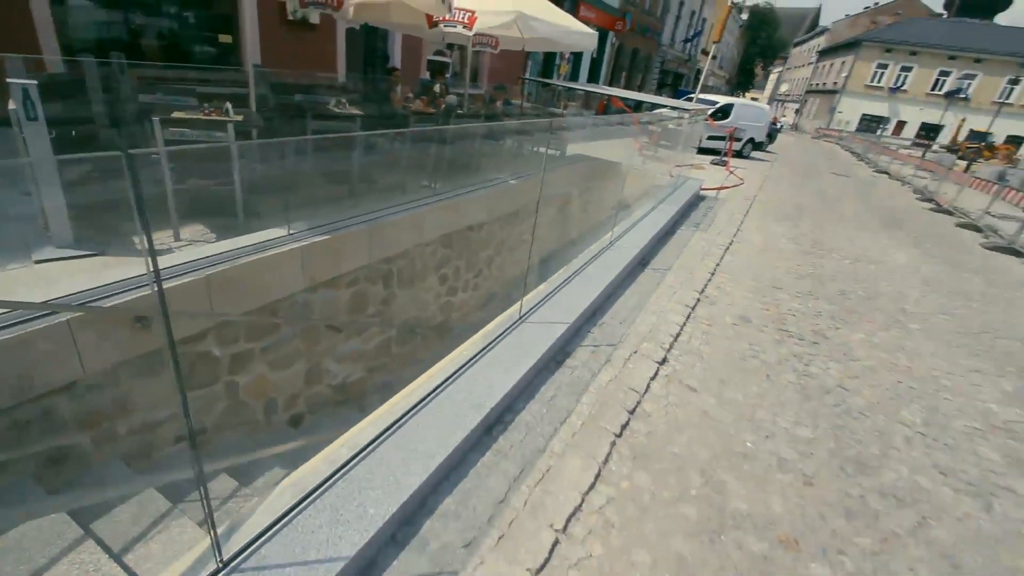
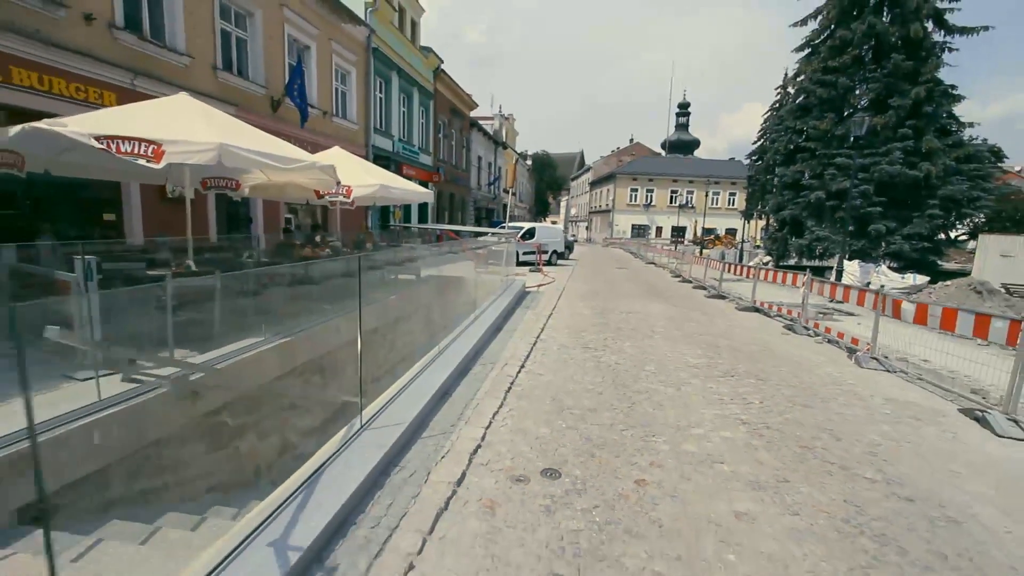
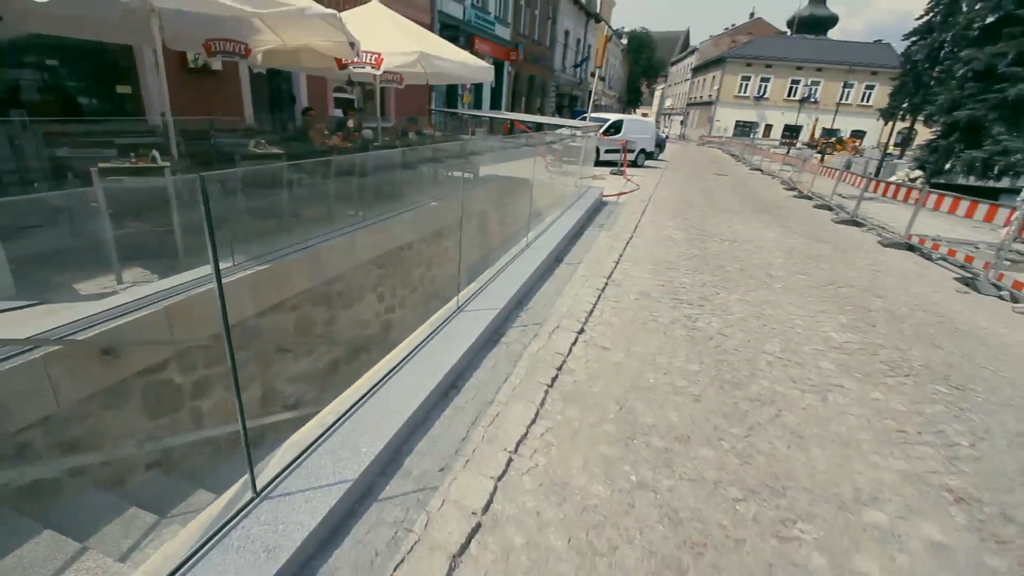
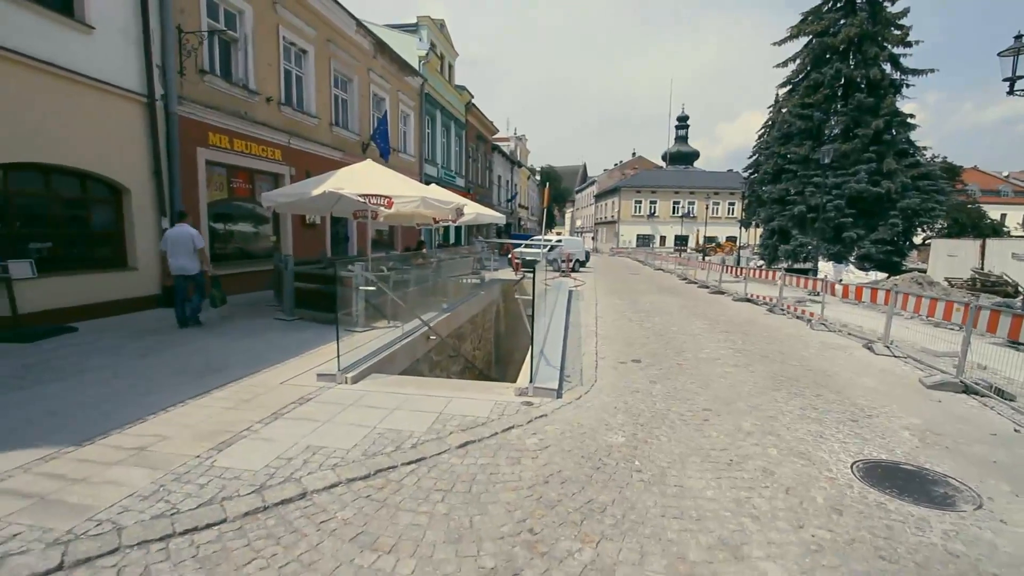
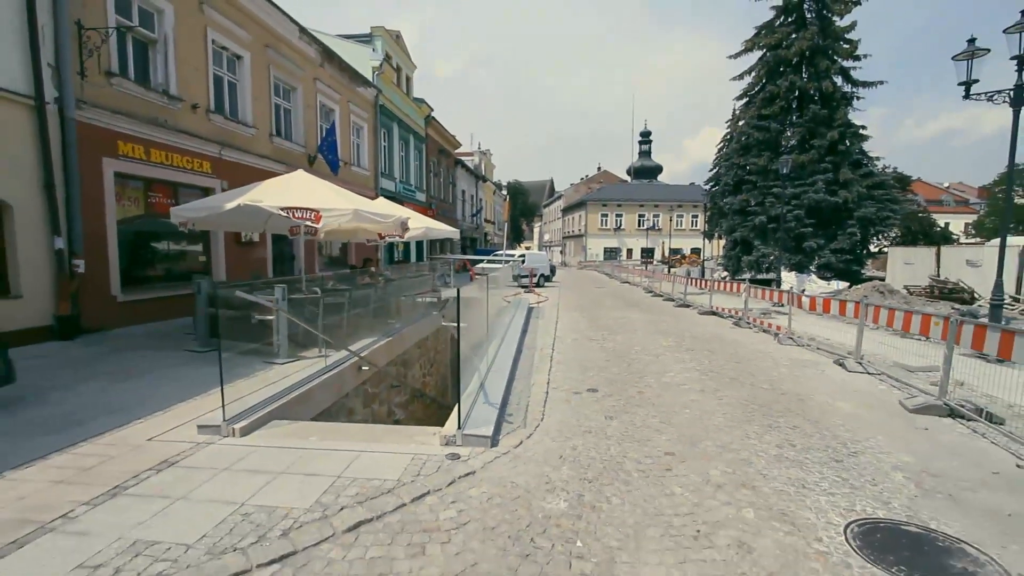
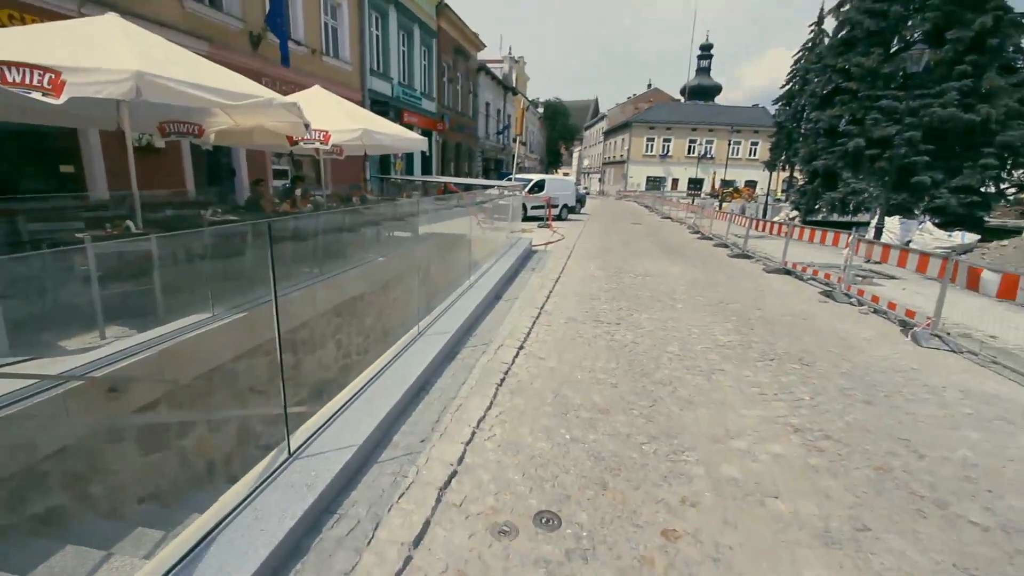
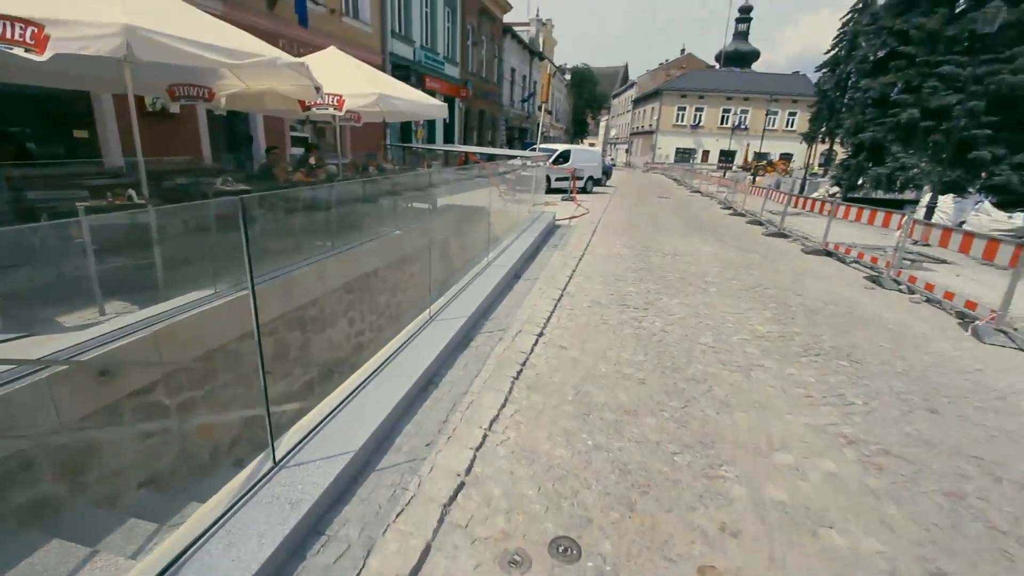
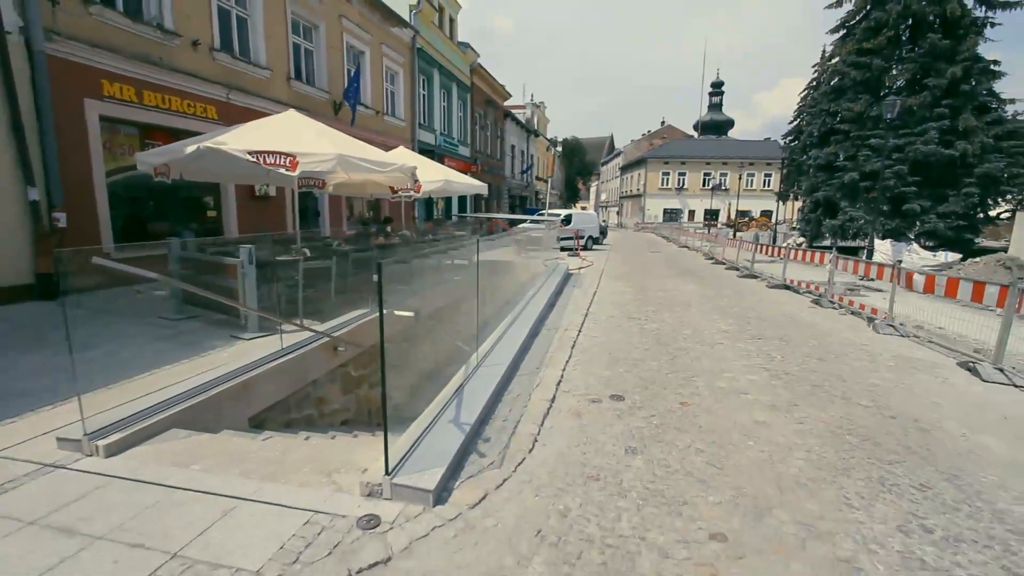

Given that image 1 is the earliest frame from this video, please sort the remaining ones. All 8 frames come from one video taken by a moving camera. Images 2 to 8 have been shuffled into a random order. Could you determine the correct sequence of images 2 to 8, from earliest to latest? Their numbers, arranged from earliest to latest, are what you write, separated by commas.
3, 7, 6, 2, 8, 5, 4
